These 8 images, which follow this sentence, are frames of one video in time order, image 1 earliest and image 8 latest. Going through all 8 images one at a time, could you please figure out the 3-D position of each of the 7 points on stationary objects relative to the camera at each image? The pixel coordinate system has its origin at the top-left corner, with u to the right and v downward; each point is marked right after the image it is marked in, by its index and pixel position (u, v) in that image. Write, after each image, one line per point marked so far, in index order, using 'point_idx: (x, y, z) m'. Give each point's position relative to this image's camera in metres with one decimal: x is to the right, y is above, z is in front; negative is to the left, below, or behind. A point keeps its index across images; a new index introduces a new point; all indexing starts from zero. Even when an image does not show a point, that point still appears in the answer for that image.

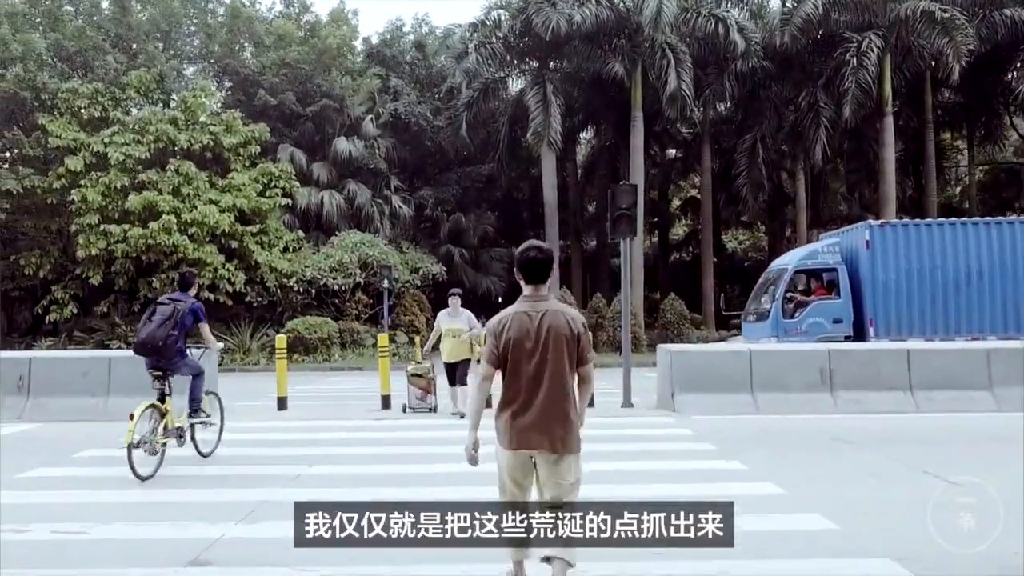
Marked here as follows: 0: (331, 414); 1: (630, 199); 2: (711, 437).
0: (-2.4, -1.6, +11.4) m
1: (+1.5, +1.1, +10.7) m
2: (+2.1, -1.5, +9.2) m
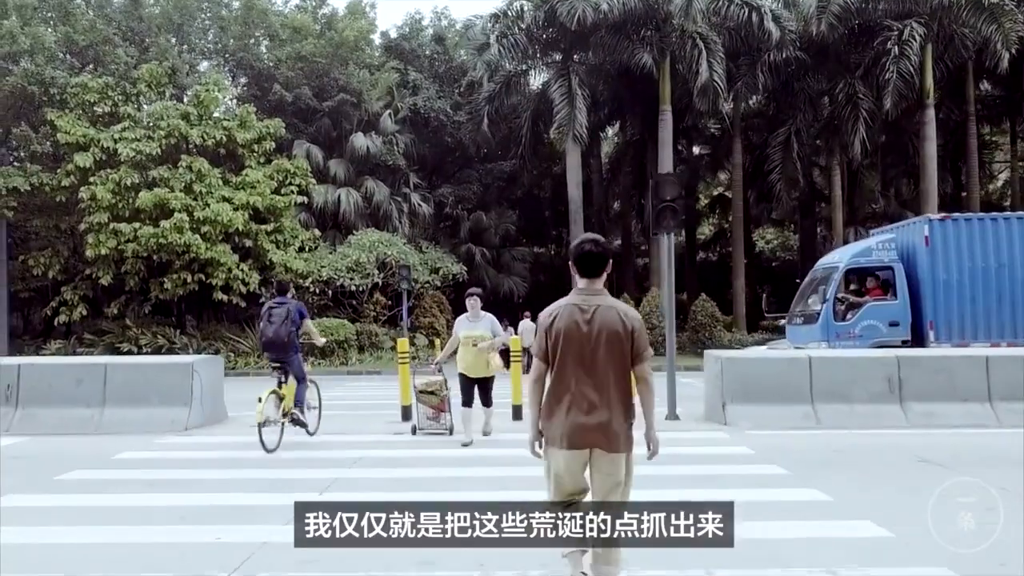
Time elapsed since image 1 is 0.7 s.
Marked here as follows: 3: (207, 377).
0: (-2.0, -1.6, +10.4) m
1: (+1.8, +1.1, +9.7) m
2: (+2.4, -1.5, +8.2) m
3: (-3.4, -1.0, +9.7) m
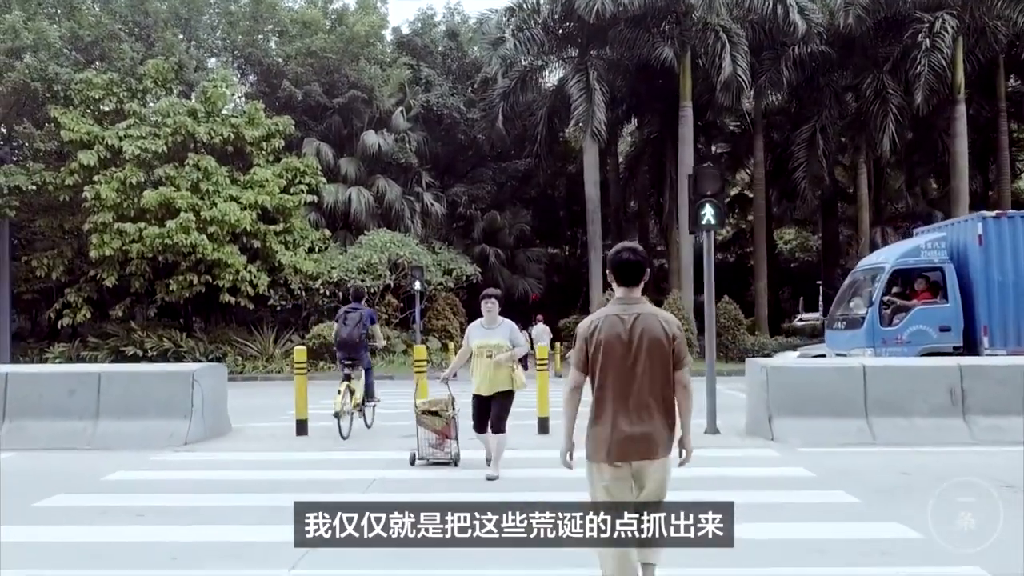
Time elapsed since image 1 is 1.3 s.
0: (-1.8, -1.6, +9.7) m
1: (+2.1, +1.1, +8.9) m
2: (+2.7, -1.6, +7.4) m
3: (-3.2, -1.0, +9.0) m
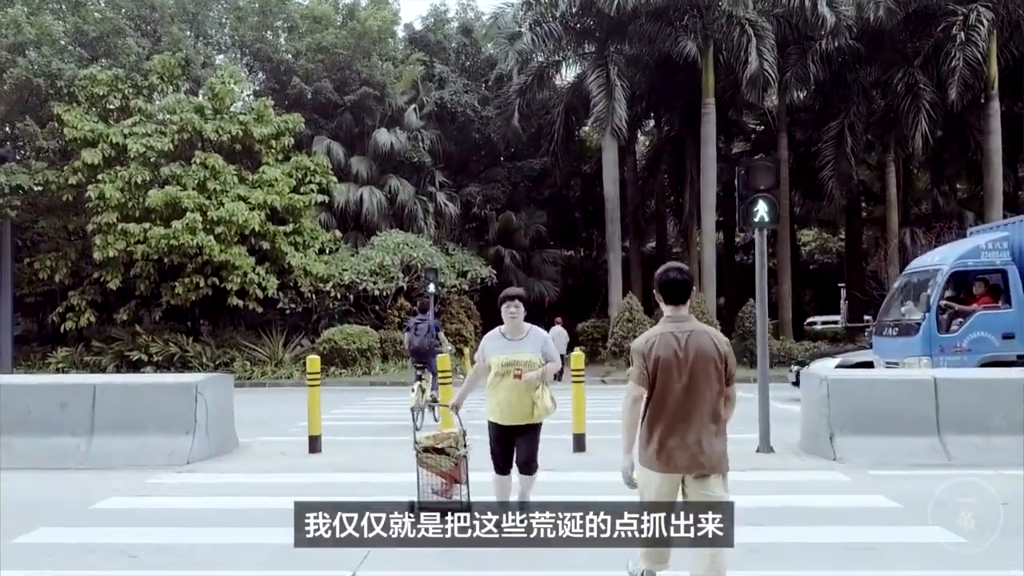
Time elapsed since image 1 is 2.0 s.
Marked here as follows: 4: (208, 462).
0: (-1.4, -1.7, +8.9) m
1: (+2.4, +1.0, +8.1) m
2: (+3.0, -1.6, +6.6) m
3: (-2.9, -1.1, +8.2) m
4: (-2.8, -1.6, +8.1) m
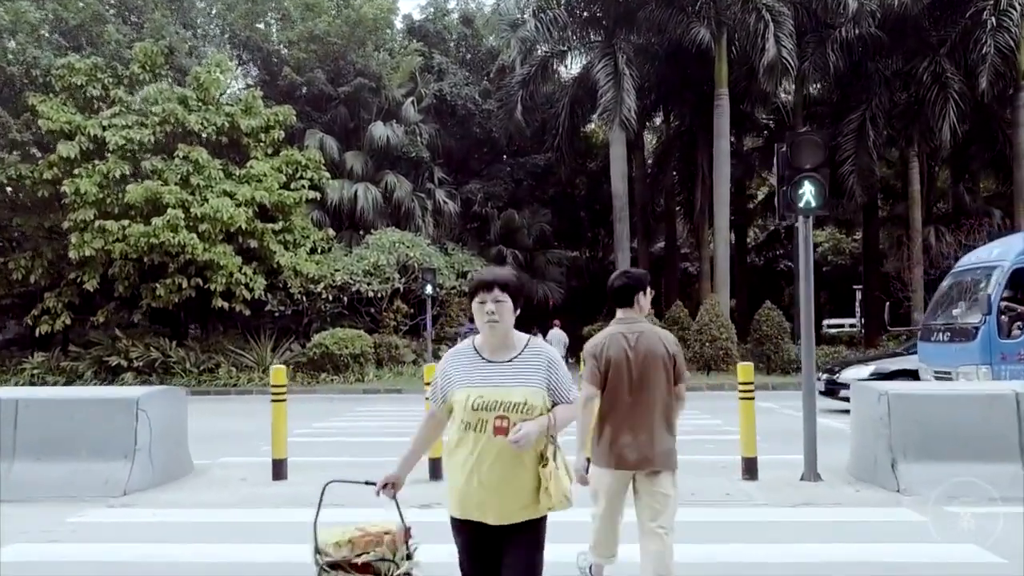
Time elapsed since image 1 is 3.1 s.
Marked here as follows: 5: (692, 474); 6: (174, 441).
0: (-1.4, -1.7, +7.7) m
1: (+2.4, +1.1, +6.9) m
2: (+3.0, -1.6, +5.3) m
3: (-2.9, -1.1, +7.0) m
4: (-2.8, -1.6, +6.8) m
5: (+1.6, -1.6, +7.5) m
6: (-2.9, -1.3, +7.4) m
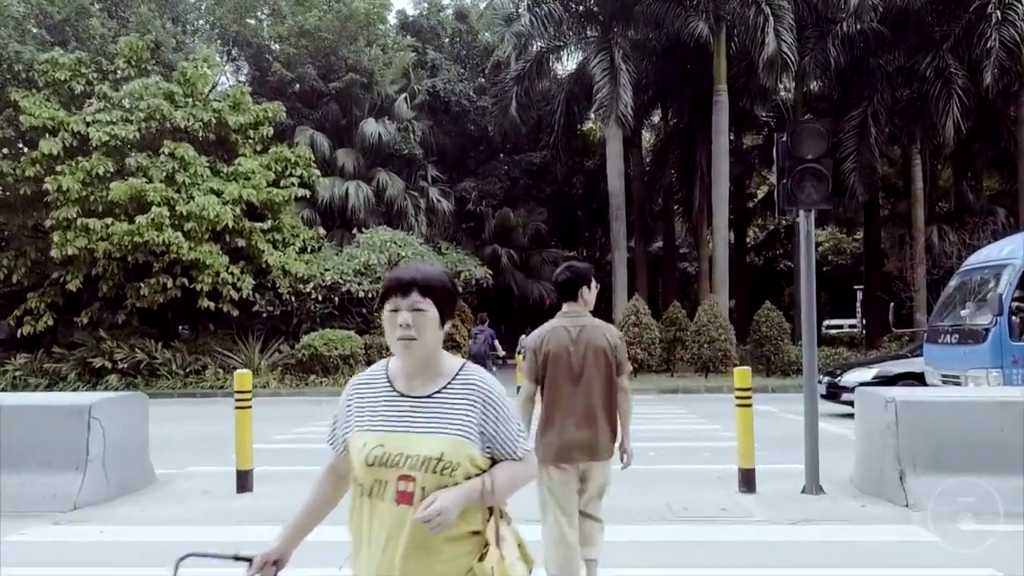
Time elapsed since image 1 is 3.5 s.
0: (-1.6, -1.7, +7.2) m
1: (+2.3, +1.1, +6.4) m
2: (+2.8, -1.6, +4.8) m
3: (-3.0, -1.0, +6.5) m
4: (-3.0, -1.6, +6.4) m
5: (+1.4, -1.6, +7.0) m
6: (-3.0, -1.3, +6.9) m
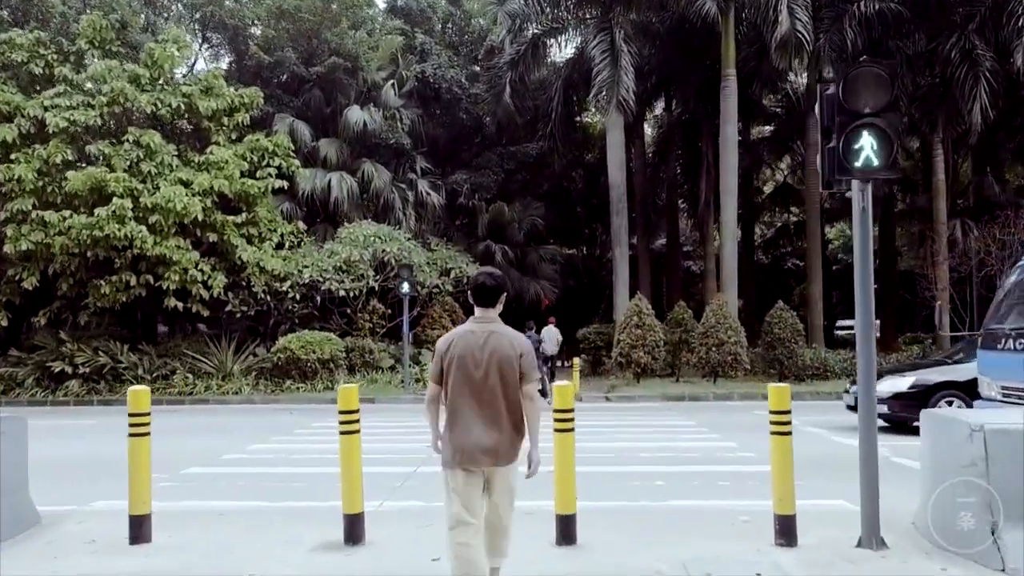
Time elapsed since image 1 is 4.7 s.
0: (-1.8, -1.6, +5.7) m
1: (+2.1, +1.1, +4.9) m
2: (+2.6, -1.5, +3.4) m
3: (-3.2, -1.0, +5.0) m
4: (-3.2, -1.6, +4.9) m
5: (+1.2, -1.6, +5.6) m
6: (-3.2, -1.3, +5.4) m
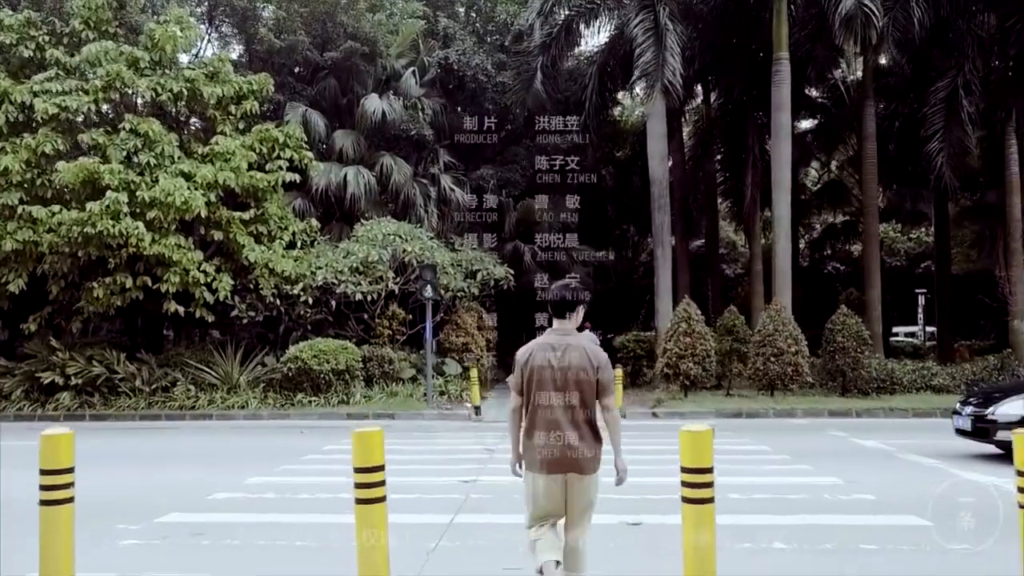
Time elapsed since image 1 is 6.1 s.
0: (-1.3, -1.6, +4.0) m
1: (+2.5, +1.1, +3.1) m
2: (+3.0, -1.5, +1.5) m
3: (-2.8, -1.0, +3.3) m
4: (-2.8, -1.5, +3.2) m
5: (+1.7, -1.6, +3.8) m
6: (-2.8, -1.2, +3.7) m
